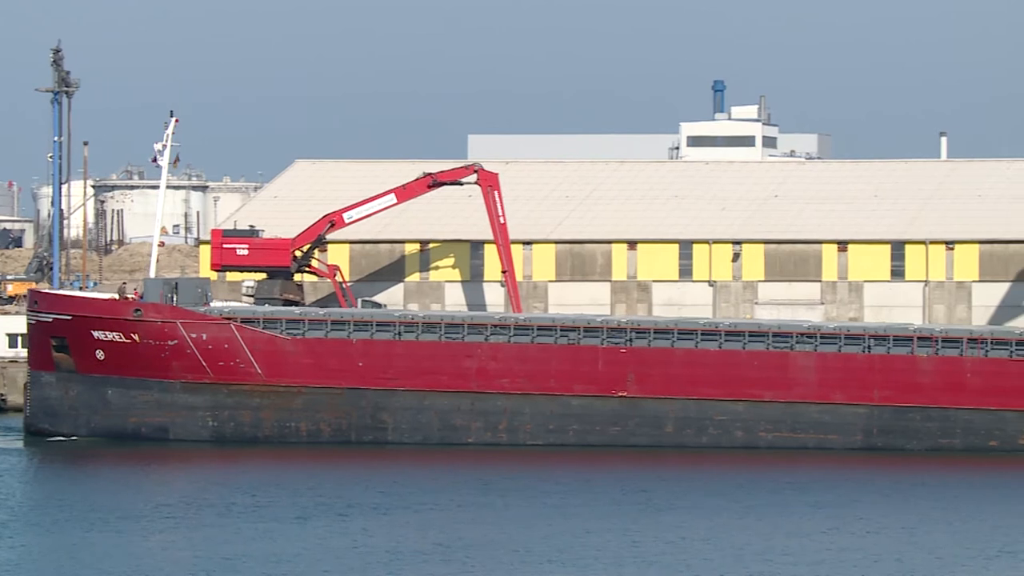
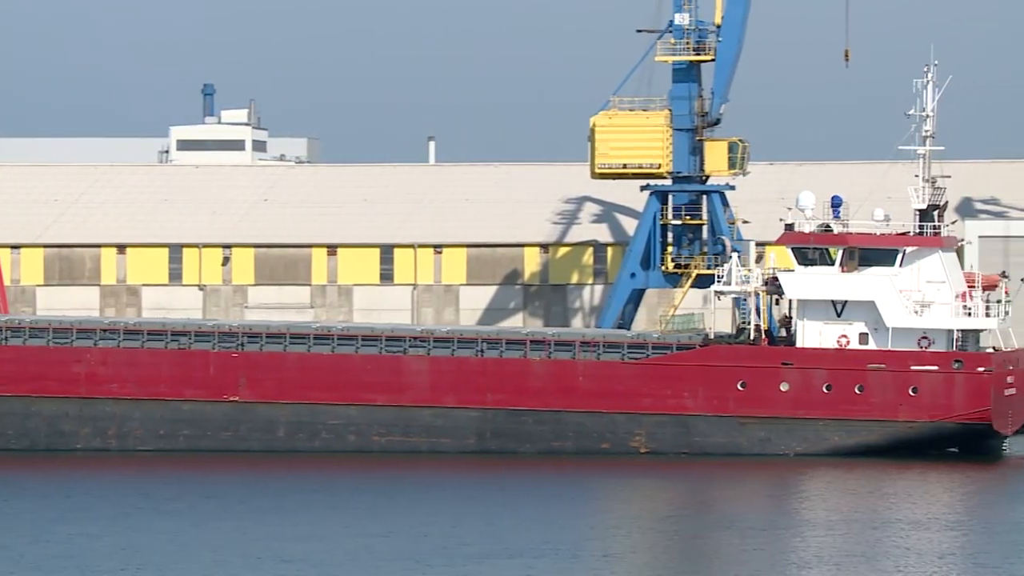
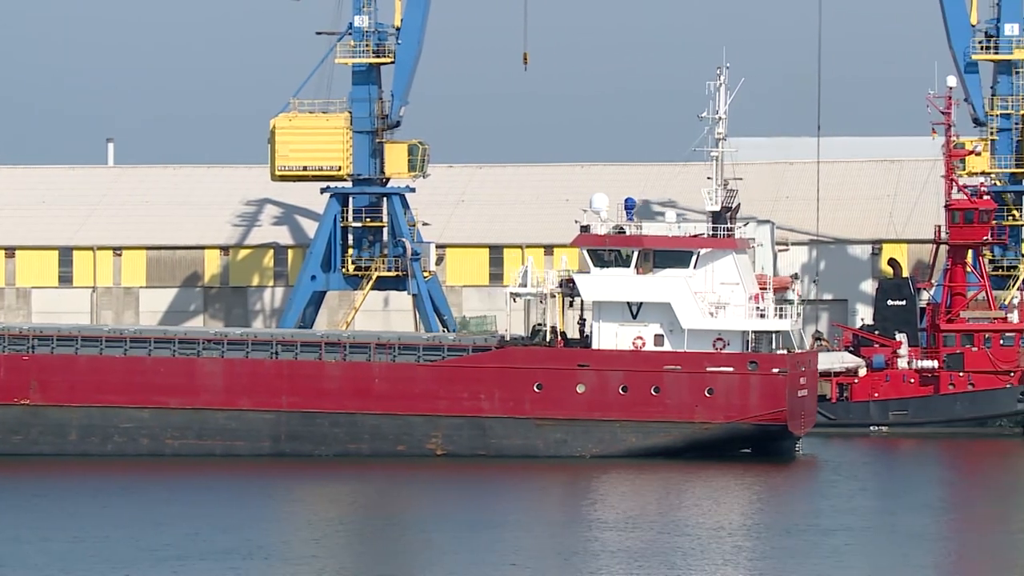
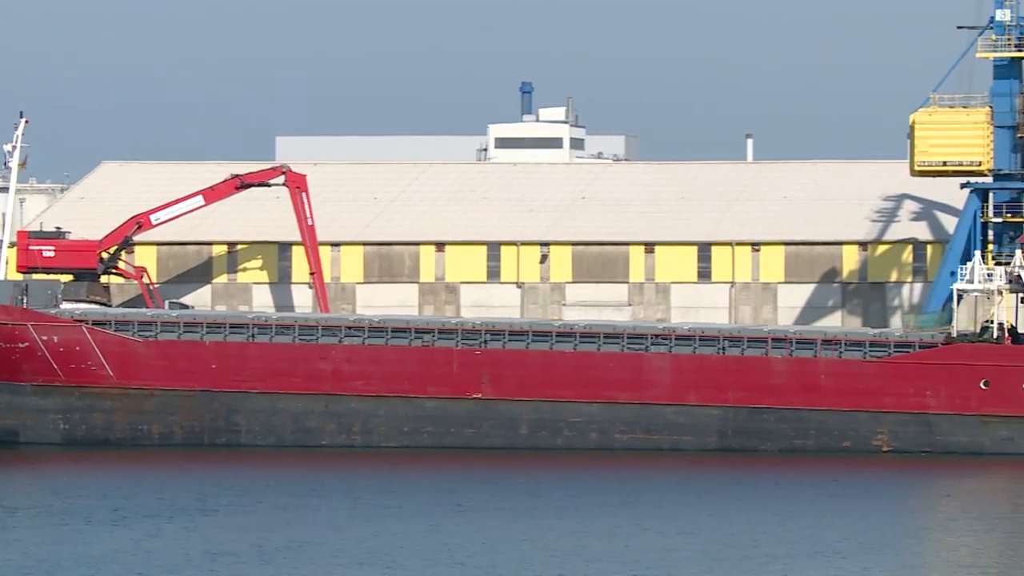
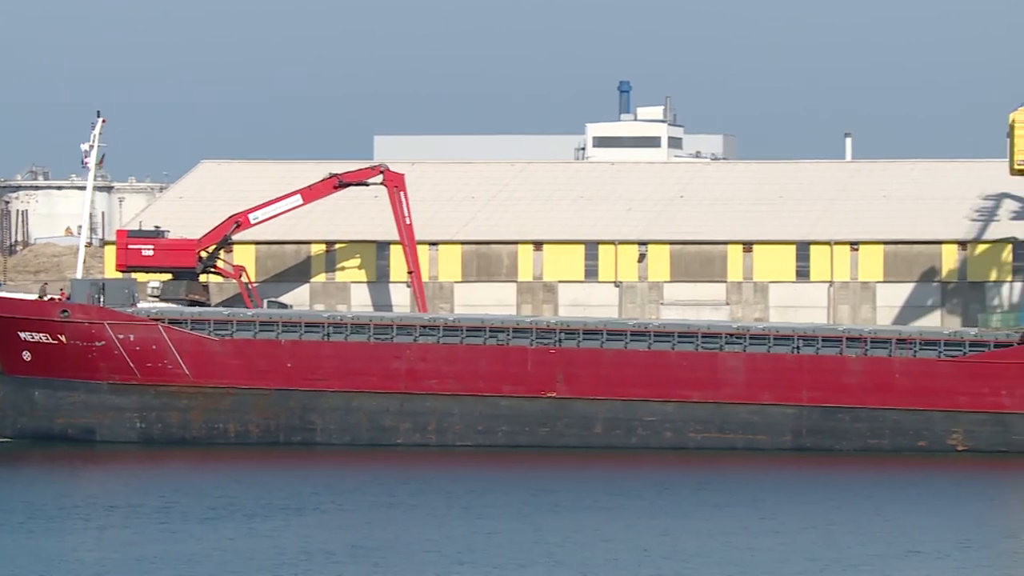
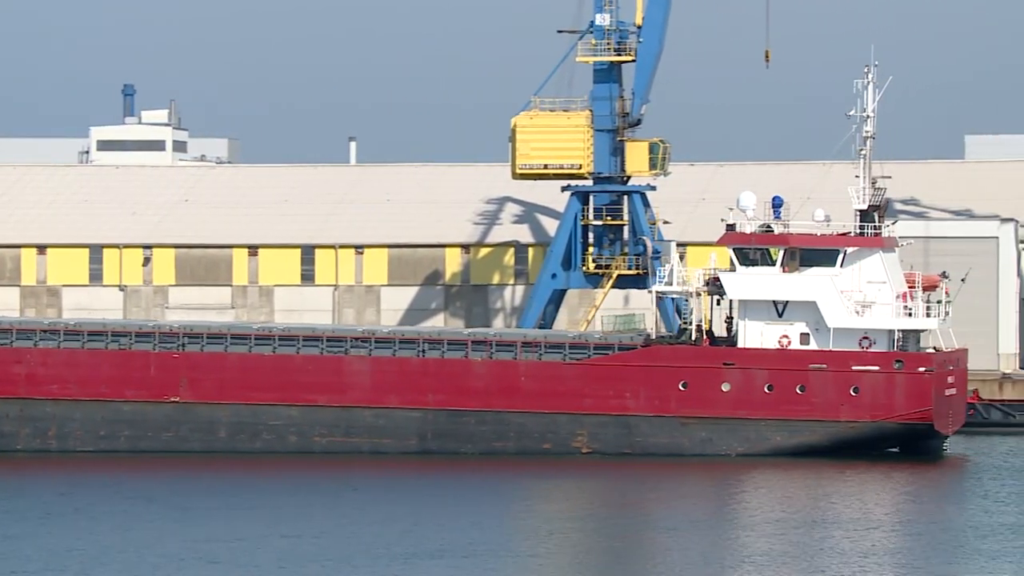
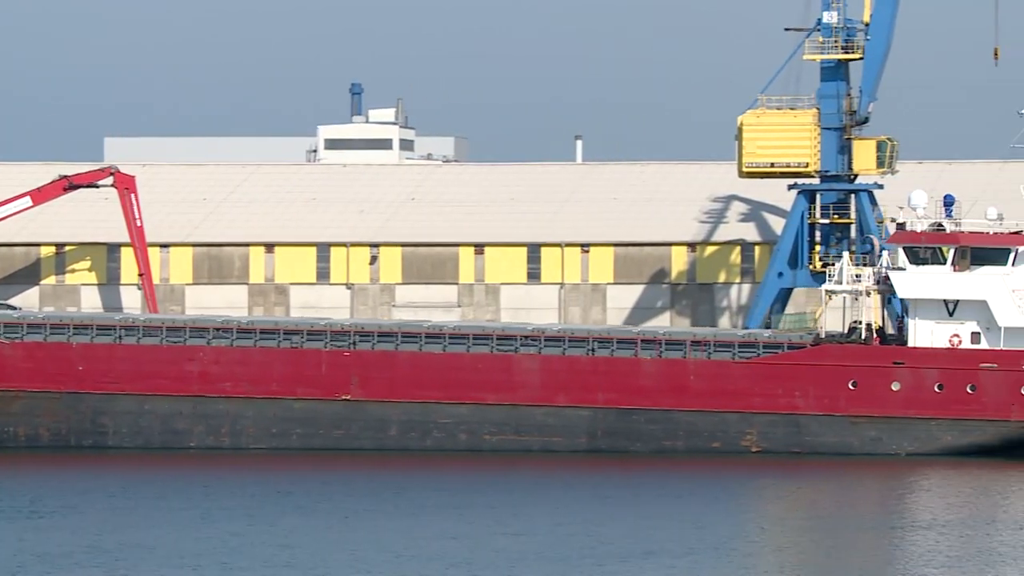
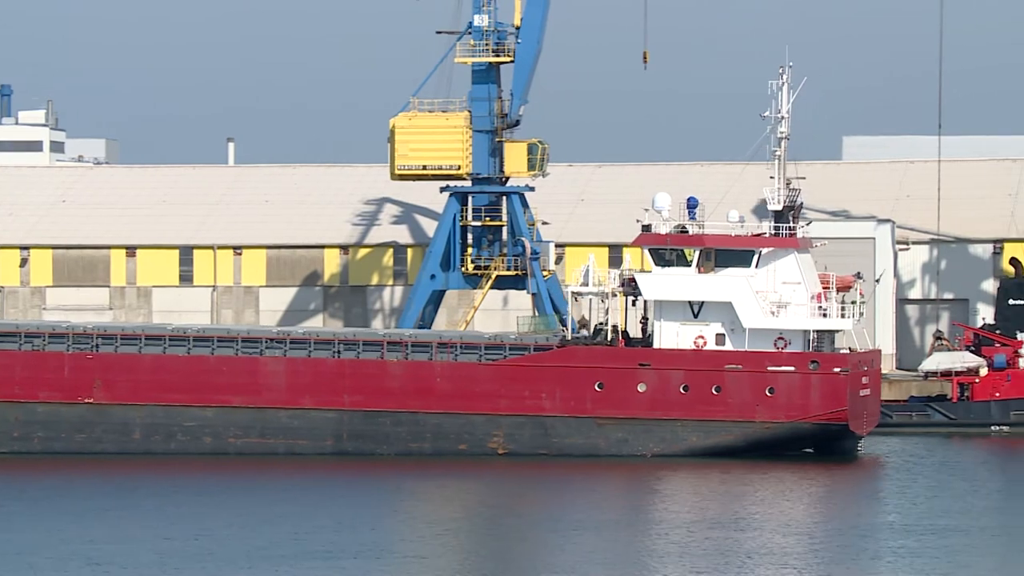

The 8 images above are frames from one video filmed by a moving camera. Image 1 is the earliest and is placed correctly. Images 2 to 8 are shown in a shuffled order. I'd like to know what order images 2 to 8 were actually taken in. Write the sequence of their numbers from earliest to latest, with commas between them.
5, 4, 7, 2, 6, 8, 3
